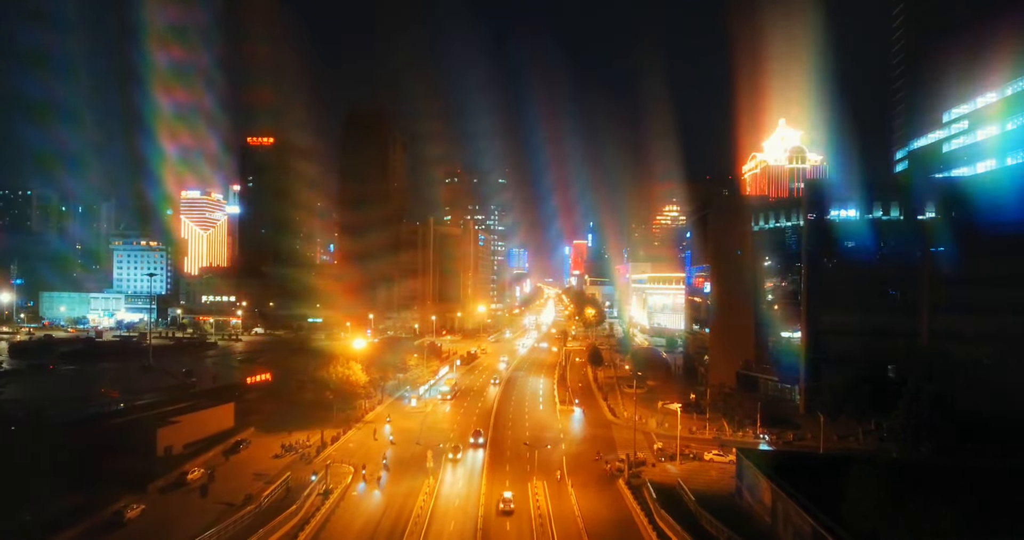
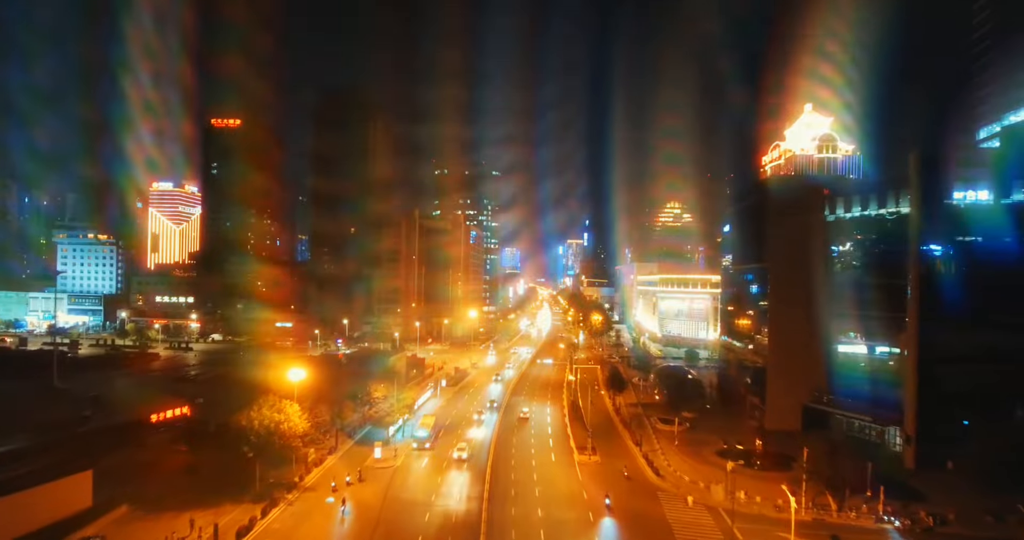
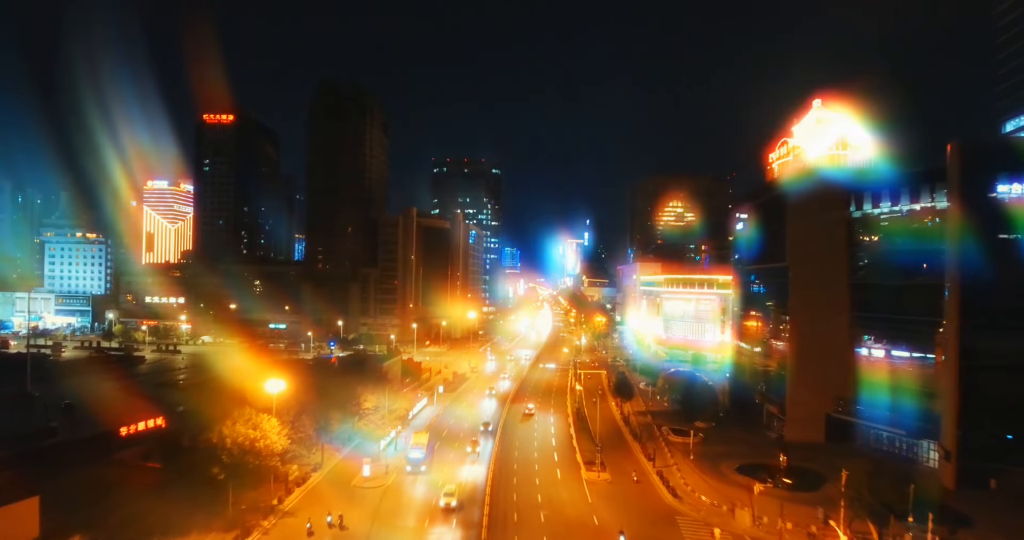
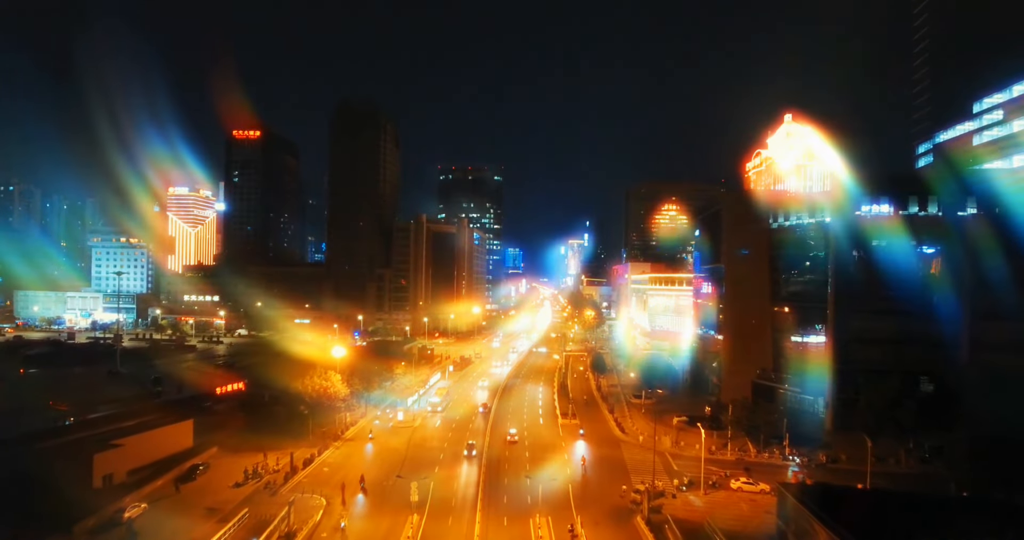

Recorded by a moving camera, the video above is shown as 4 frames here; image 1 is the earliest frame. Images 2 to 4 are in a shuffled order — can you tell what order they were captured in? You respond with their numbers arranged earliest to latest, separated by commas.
4, 2, 3
